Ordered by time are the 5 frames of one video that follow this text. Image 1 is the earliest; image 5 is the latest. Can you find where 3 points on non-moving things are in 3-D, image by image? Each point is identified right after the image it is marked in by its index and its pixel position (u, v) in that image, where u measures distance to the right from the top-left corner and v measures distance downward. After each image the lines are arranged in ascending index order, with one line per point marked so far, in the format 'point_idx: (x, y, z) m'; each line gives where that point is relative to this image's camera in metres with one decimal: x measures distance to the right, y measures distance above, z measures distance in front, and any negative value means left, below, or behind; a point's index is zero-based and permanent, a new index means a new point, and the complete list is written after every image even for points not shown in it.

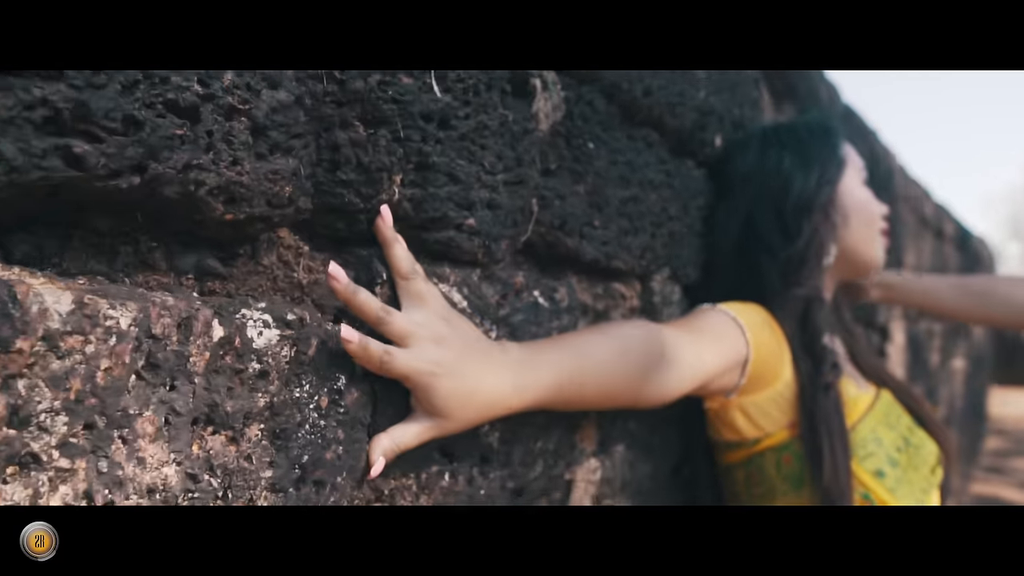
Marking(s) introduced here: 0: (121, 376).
0: (-0.3, -0.1, +0.7) m
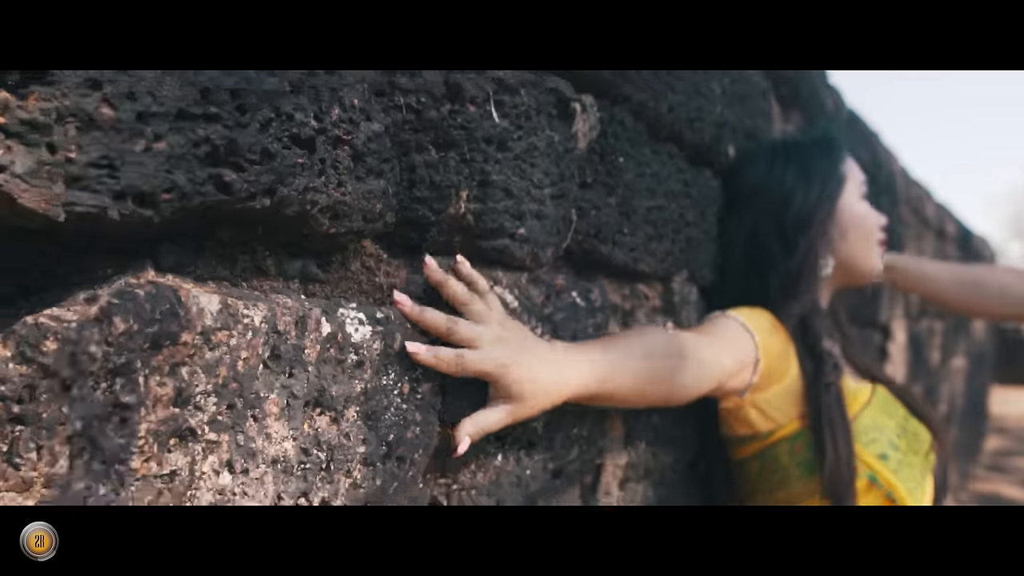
0: (-0.2, -0.1, +0.9) m
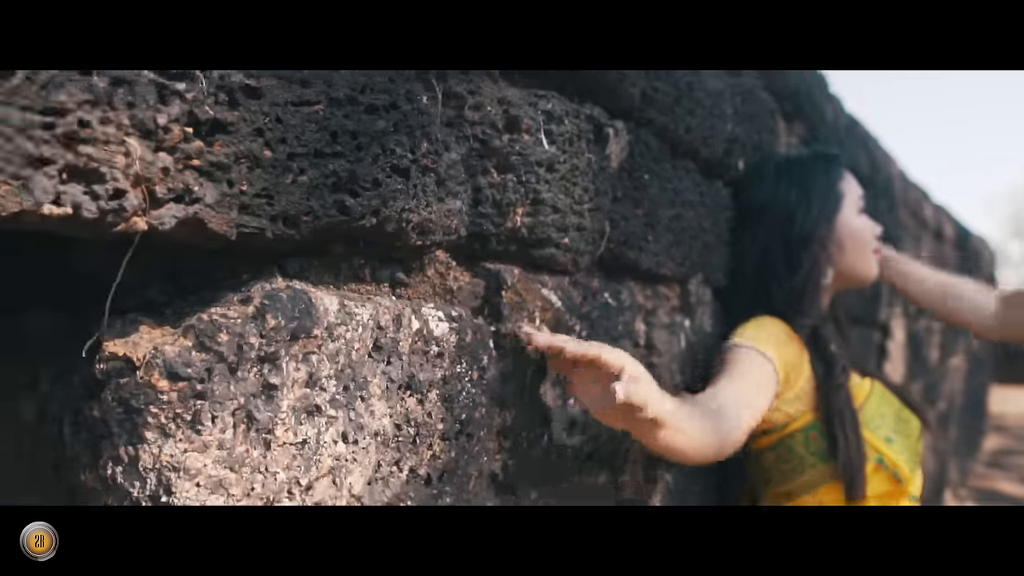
0: (-0.1, -0.1, +1.1) m
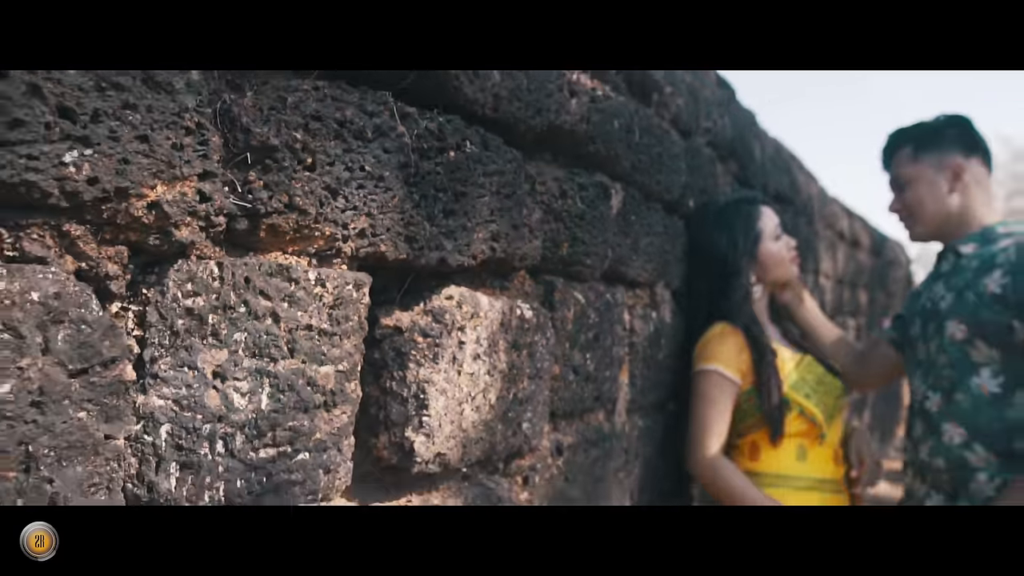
0: (0.0, -0.1, +1.9) m
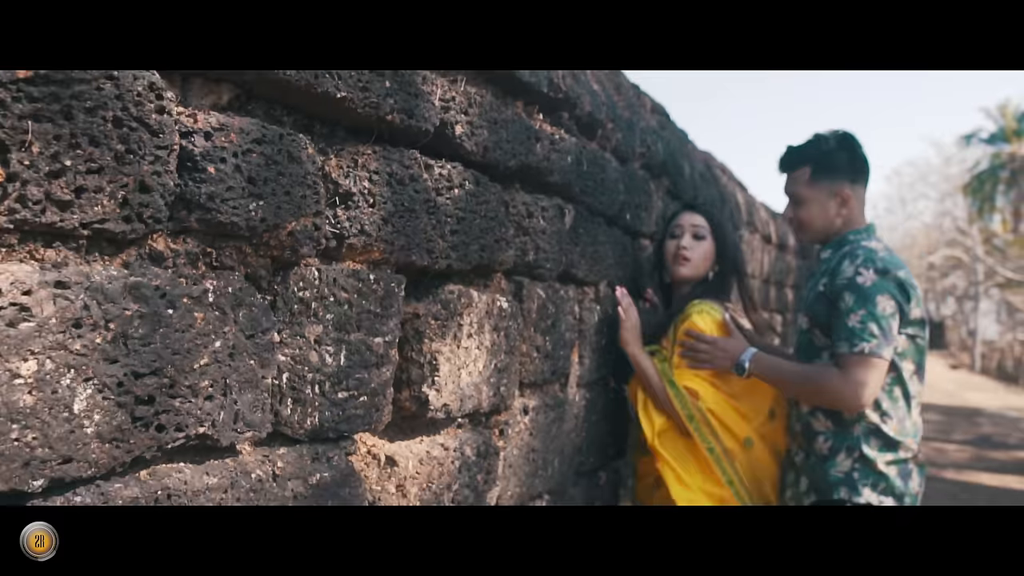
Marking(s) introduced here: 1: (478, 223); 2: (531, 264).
0: (-0.1, -0.1, +2.6) m
1: (-0.1, +0.1, +2.6) m
2: (+0.1, +0.1, +3.0) m
